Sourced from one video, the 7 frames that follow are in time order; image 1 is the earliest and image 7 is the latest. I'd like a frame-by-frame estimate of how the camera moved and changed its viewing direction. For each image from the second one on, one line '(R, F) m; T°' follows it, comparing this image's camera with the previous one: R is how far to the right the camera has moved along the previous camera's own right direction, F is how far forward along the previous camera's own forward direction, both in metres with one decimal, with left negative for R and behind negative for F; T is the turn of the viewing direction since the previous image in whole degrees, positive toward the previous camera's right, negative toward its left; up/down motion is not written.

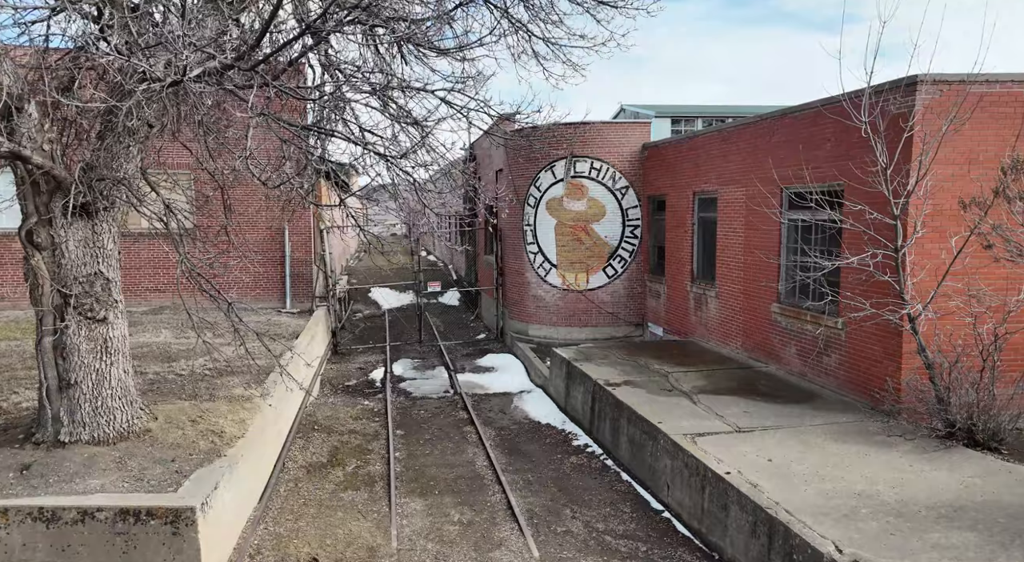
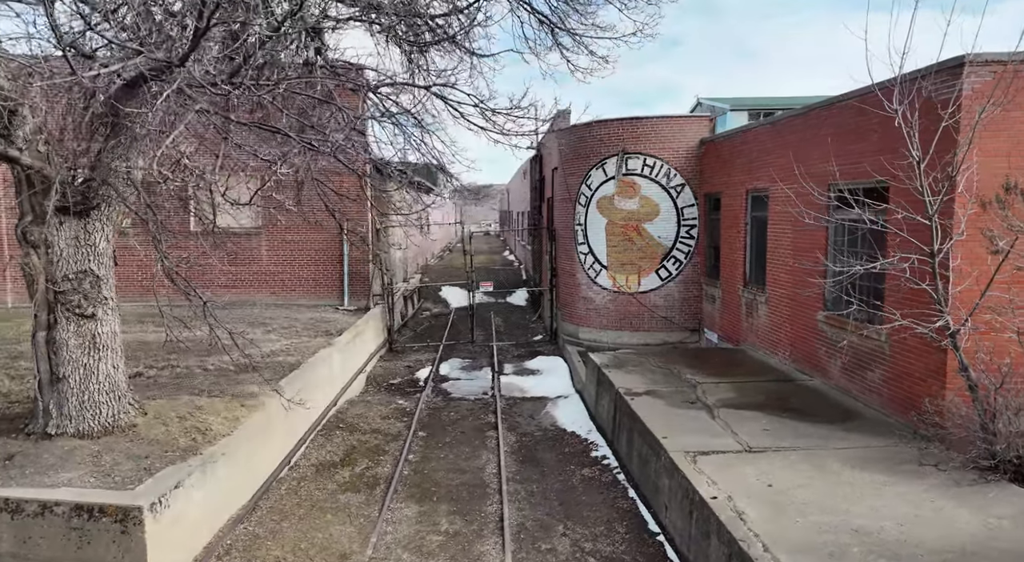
(+1.0, +0.3) m; -9°
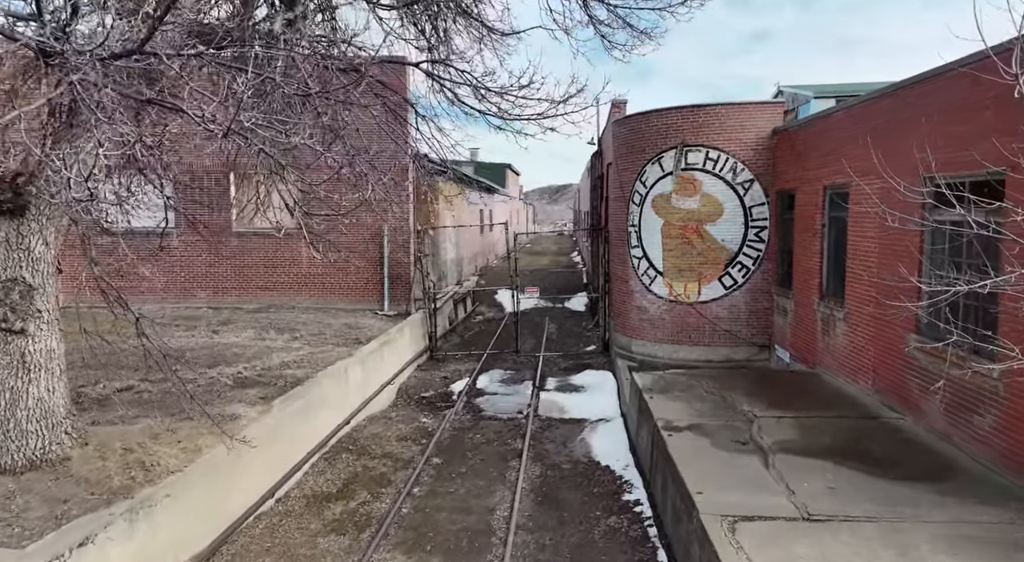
(+0.6, +1.1) m; -7°
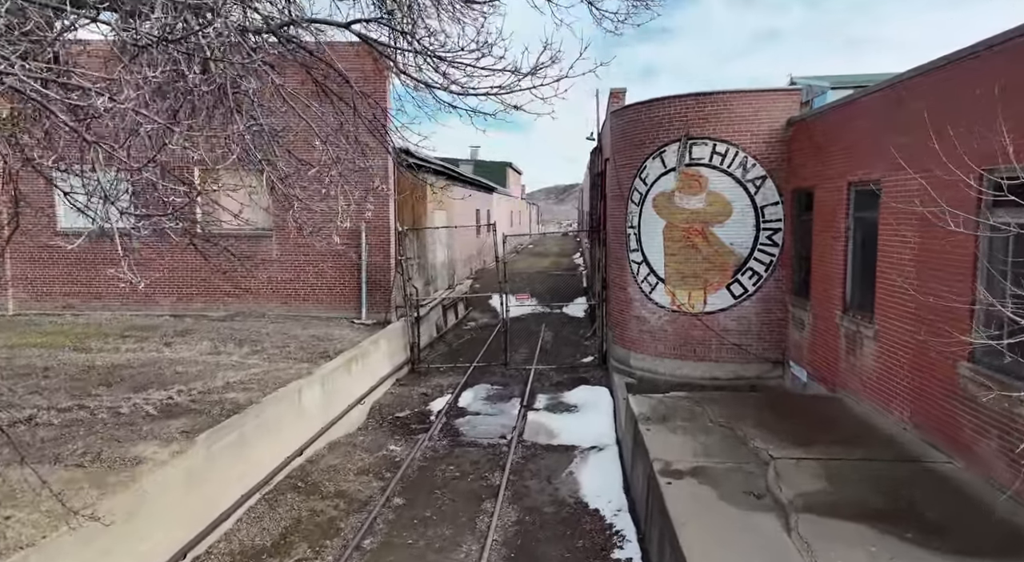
(+0.4, +1.1) m; -1°
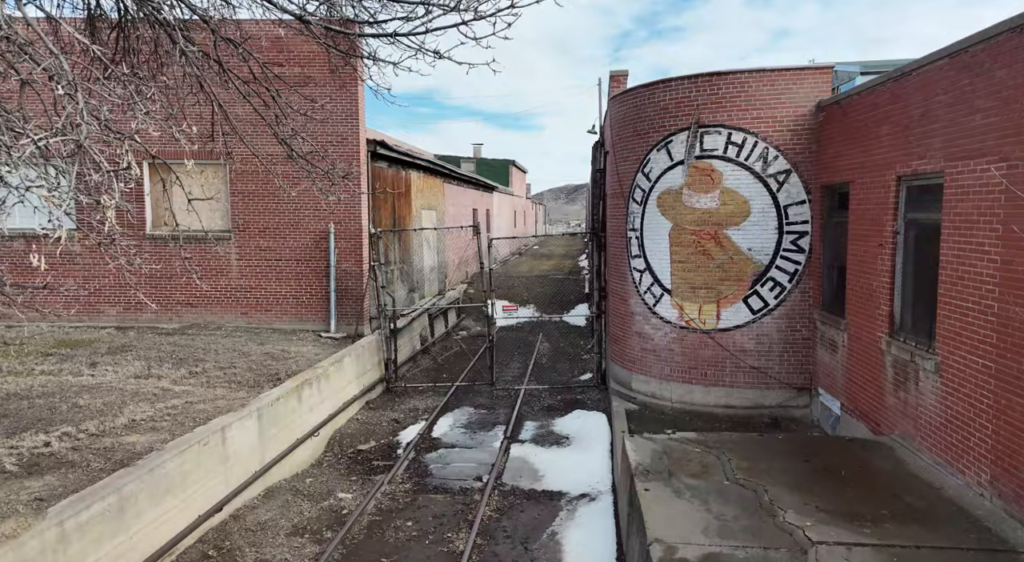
(+0.4, +1.4) m; -1°
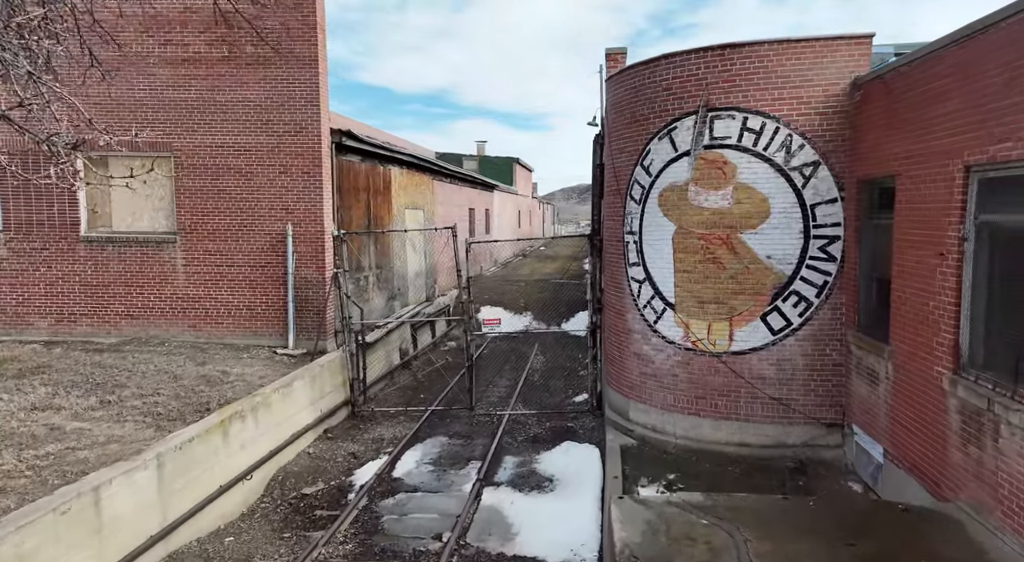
(+0.5, +1.4) m; -1°
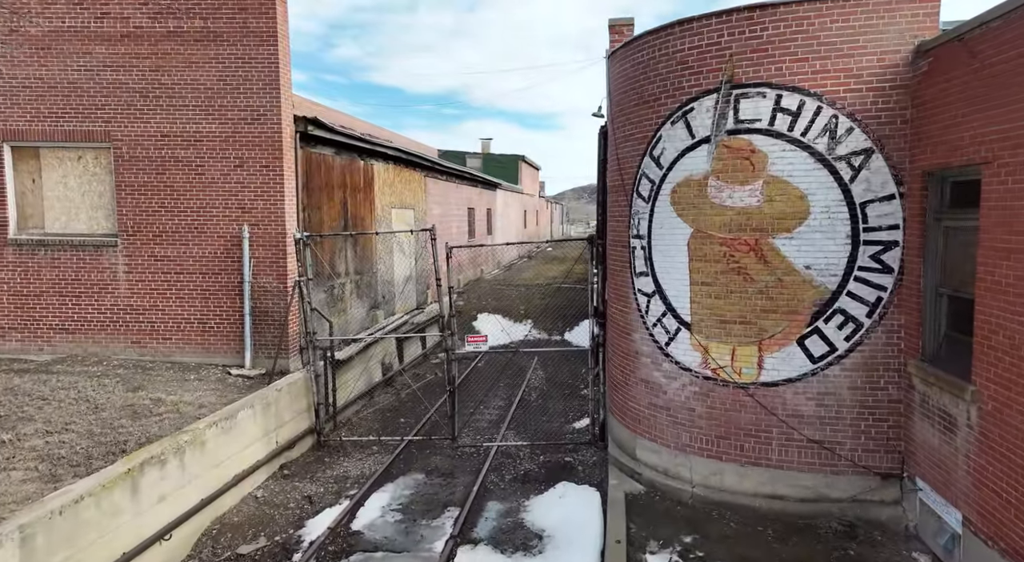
(+0.3, +1.3) m; -1°
